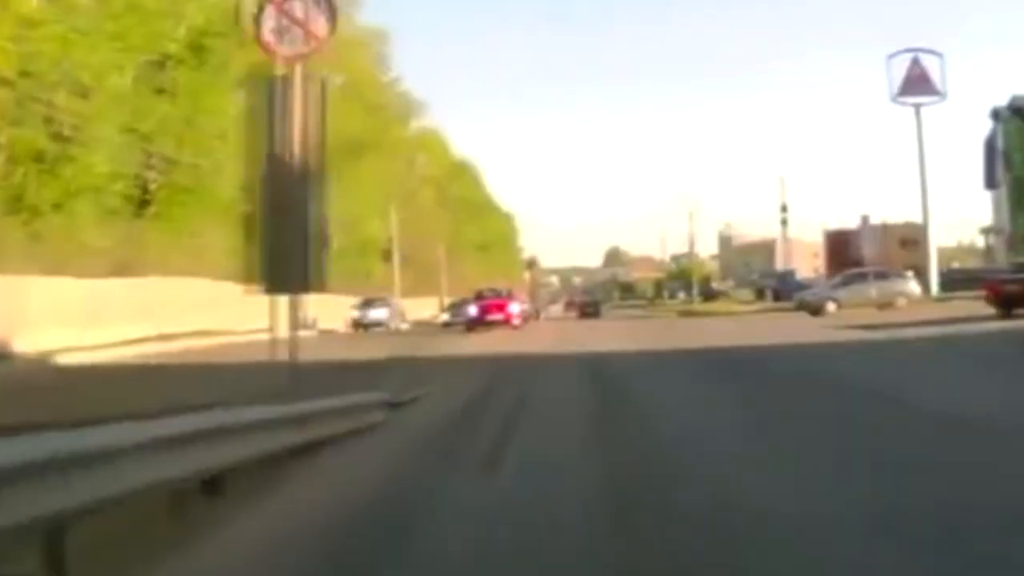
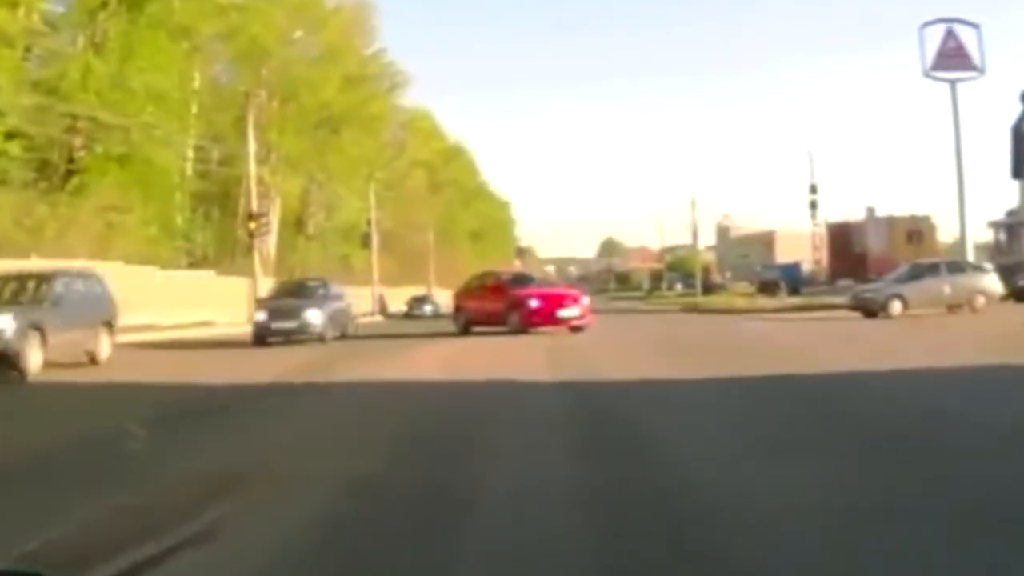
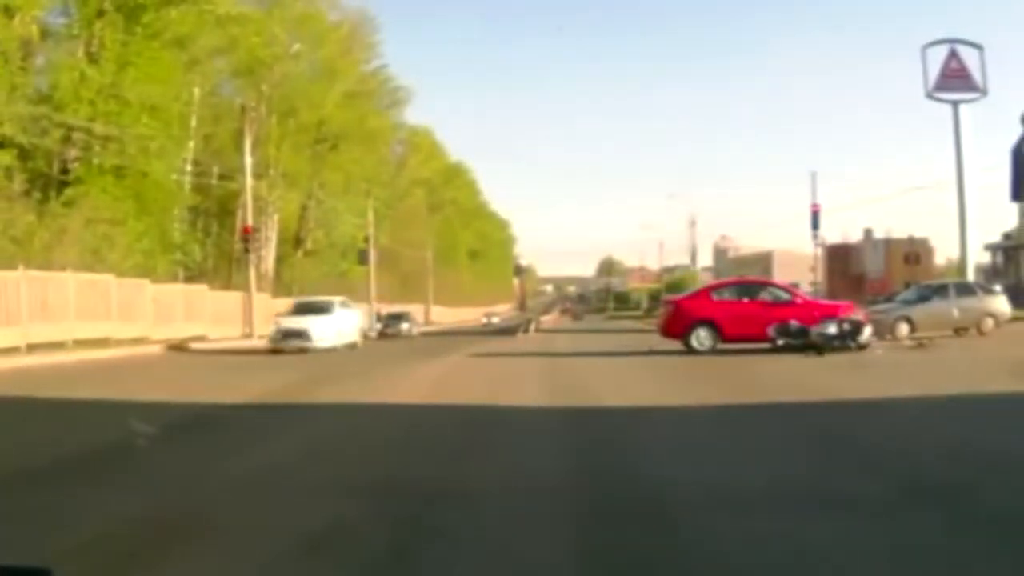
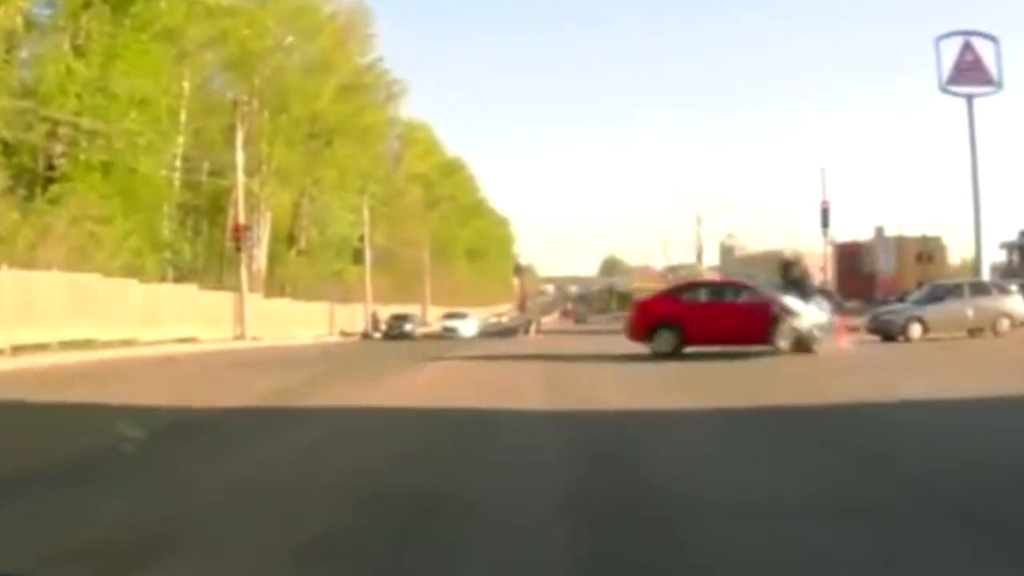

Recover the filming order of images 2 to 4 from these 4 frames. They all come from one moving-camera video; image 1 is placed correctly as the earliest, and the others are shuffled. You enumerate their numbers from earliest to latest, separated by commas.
2, 4, 3
